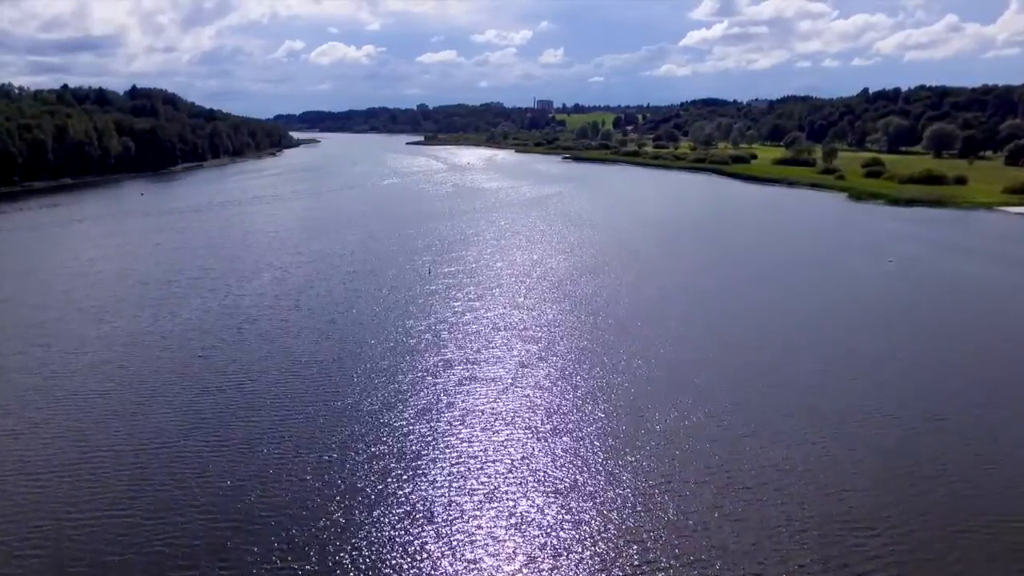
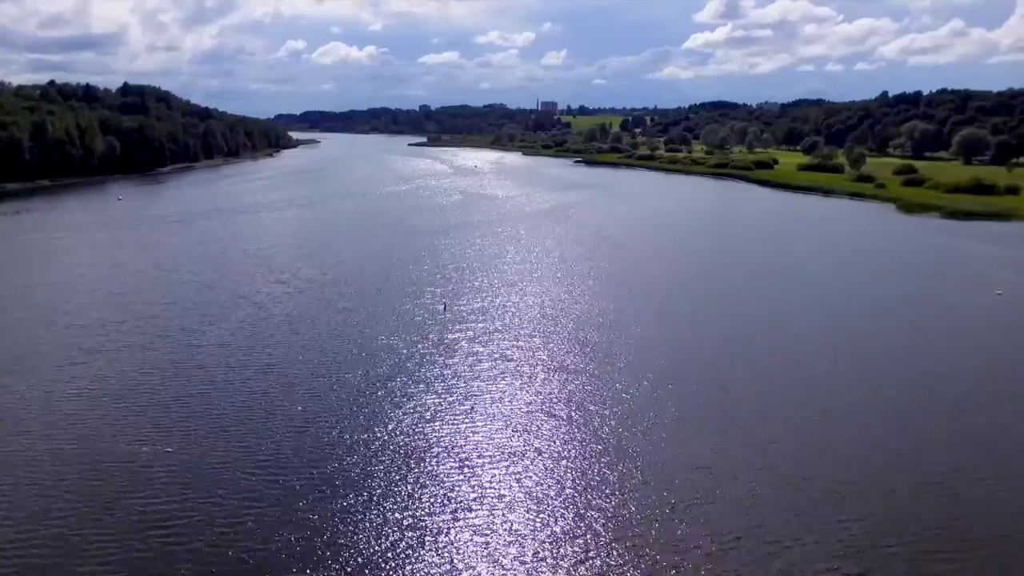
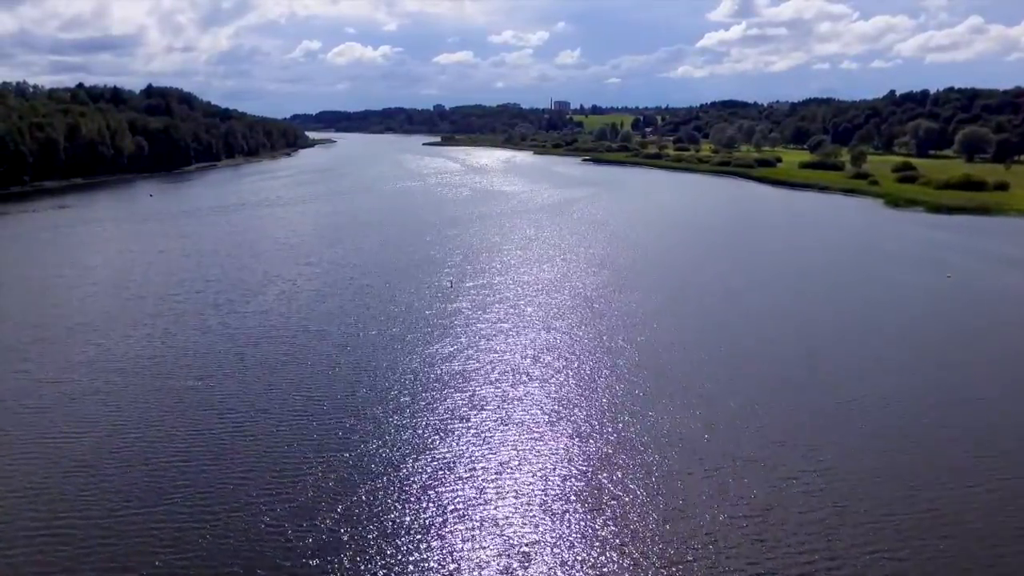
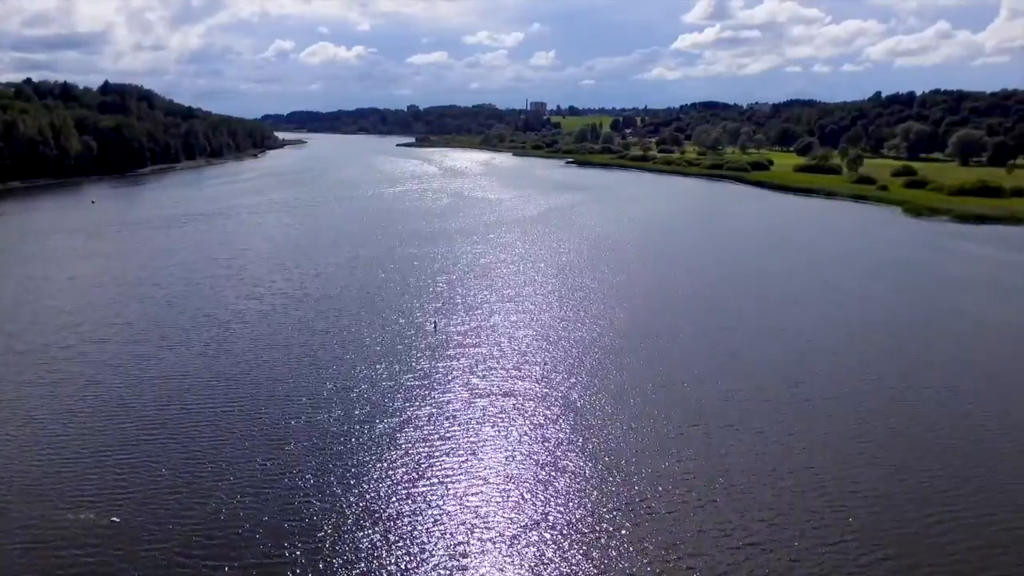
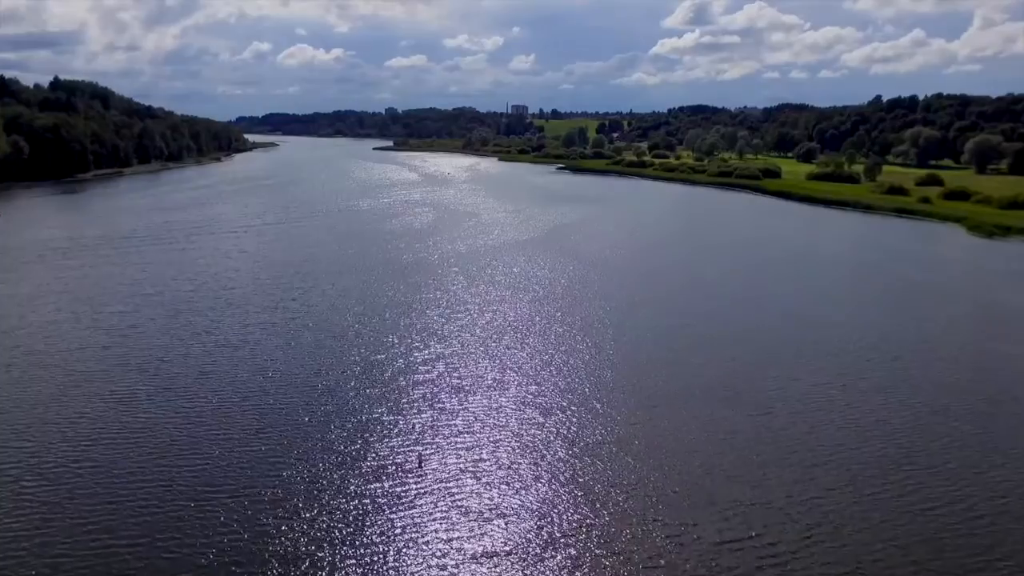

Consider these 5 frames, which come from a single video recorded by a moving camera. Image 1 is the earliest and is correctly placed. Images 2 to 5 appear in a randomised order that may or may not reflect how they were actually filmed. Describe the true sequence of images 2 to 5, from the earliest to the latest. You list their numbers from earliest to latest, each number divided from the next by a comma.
3, 2, 4, 5
